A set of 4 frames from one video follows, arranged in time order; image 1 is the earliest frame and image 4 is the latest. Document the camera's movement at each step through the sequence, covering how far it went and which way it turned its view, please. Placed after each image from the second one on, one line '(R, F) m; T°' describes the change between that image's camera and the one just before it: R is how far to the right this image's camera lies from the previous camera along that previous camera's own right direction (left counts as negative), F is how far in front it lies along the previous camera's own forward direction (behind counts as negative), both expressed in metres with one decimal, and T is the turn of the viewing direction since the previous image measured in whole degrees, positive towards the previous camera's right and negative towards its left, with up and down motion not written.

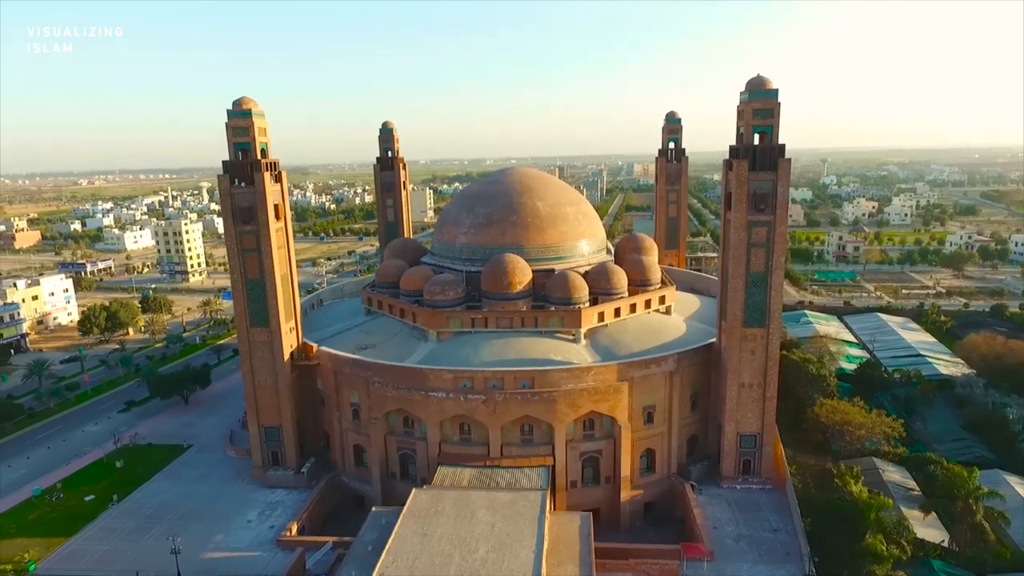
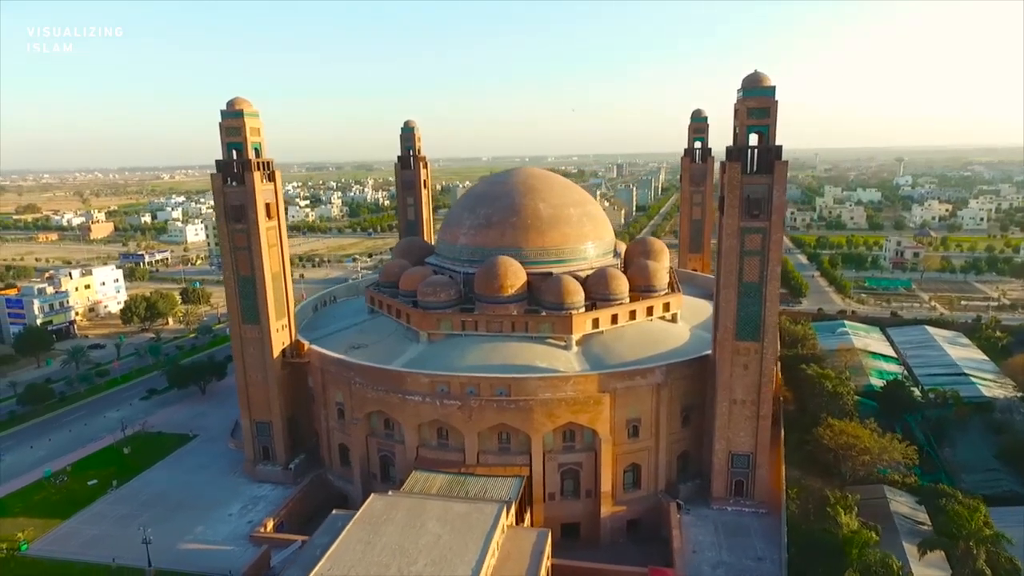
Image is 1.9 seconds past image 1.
(+2.7, +0.7) m; -6°
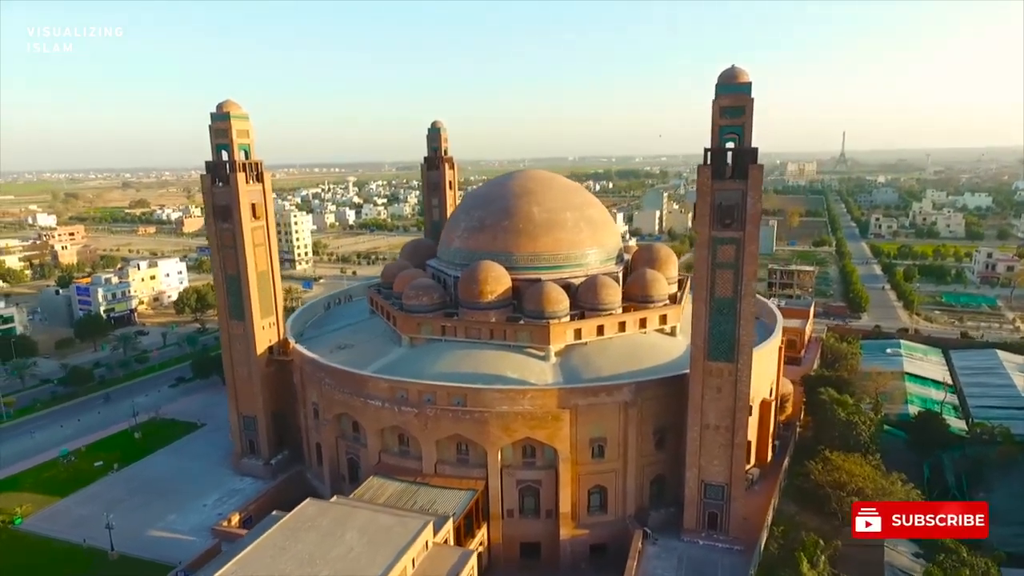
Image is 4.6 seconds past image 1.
(+4.0, +1.1) m; -8°
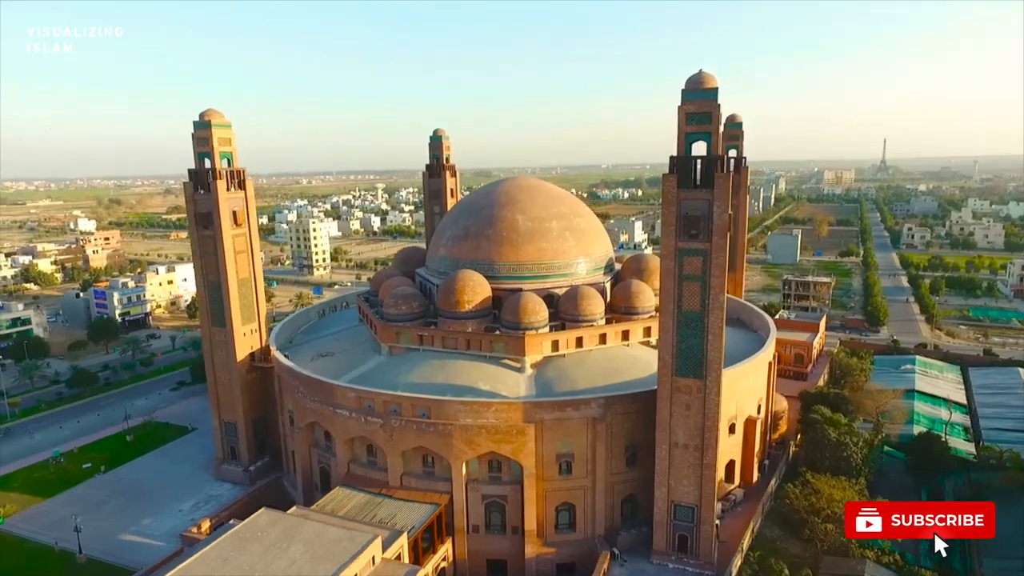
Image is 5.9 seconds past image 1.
(+2.1, +0.5) m; -3°
